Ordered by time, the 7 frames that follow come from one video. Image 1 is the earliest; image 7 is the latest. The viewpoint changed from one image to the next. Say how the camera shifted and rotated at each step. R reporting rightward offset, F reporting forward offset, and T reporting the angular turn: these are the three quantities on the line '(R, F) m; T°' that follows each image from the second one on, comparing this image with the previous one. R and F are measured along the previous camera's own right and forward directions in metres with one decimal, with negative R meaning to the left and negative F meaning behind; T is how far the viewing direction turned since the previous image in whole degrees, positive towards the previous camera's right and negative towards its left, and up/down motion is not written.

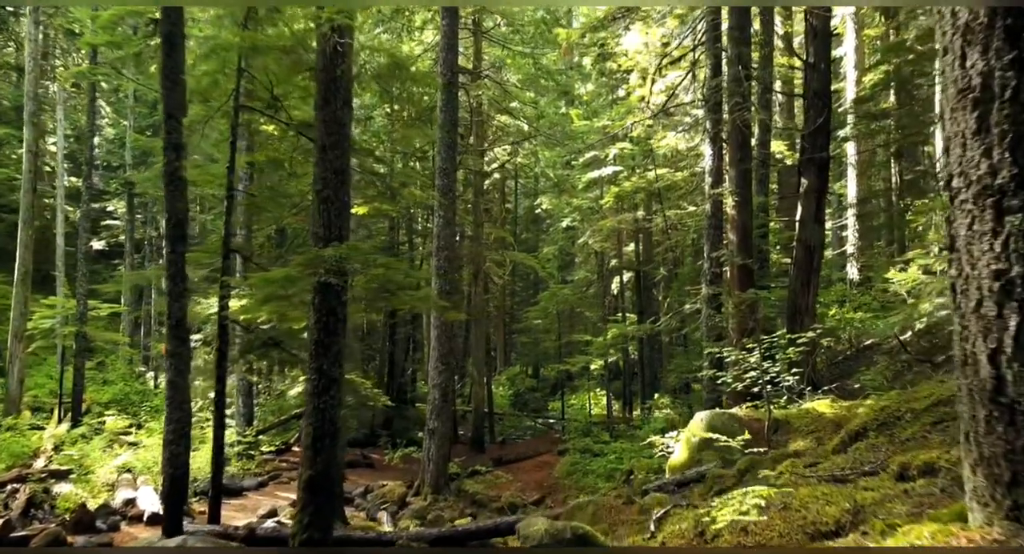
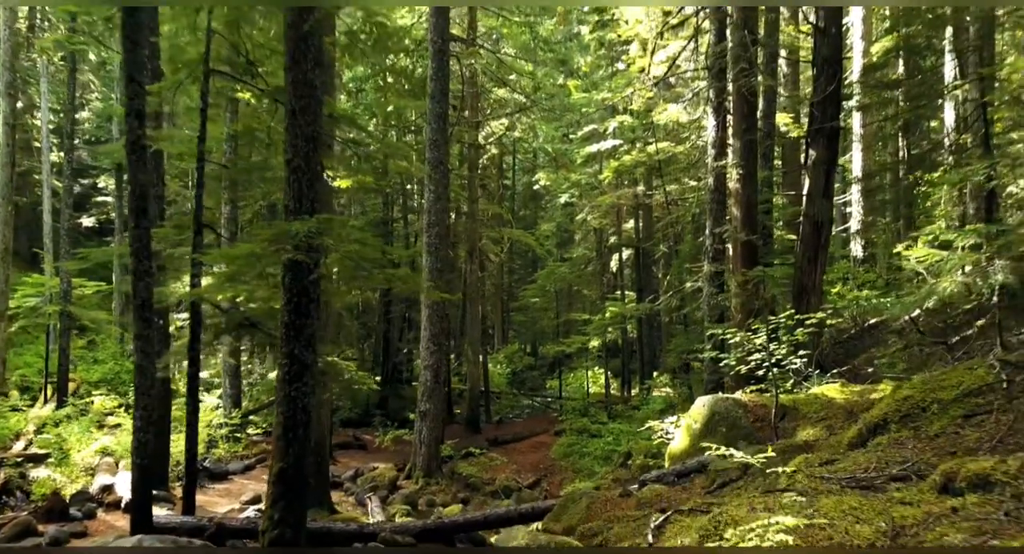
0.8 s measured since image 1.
(+0.1, +0.4) m; 0°
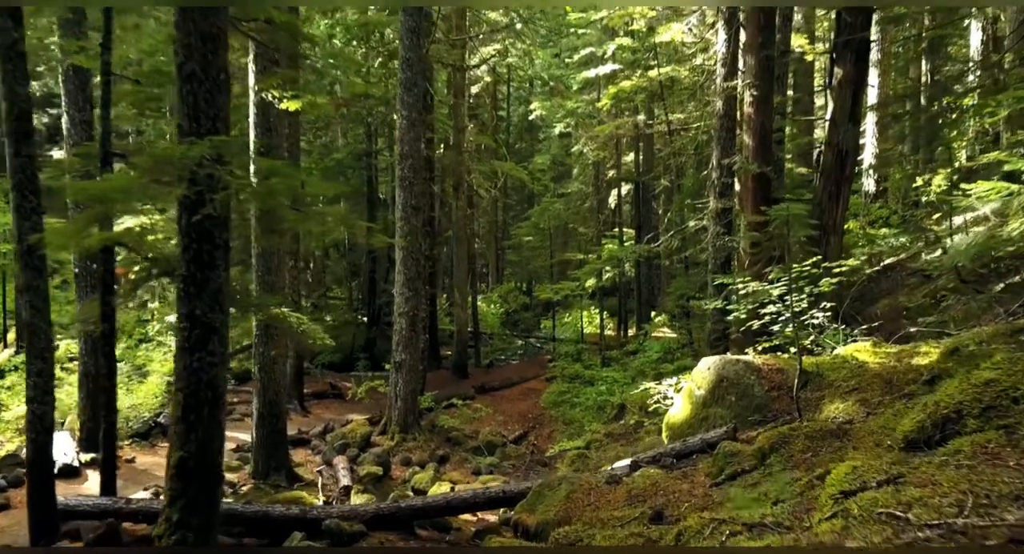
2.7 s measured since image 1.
(+0.2, +1.1) m; 0°
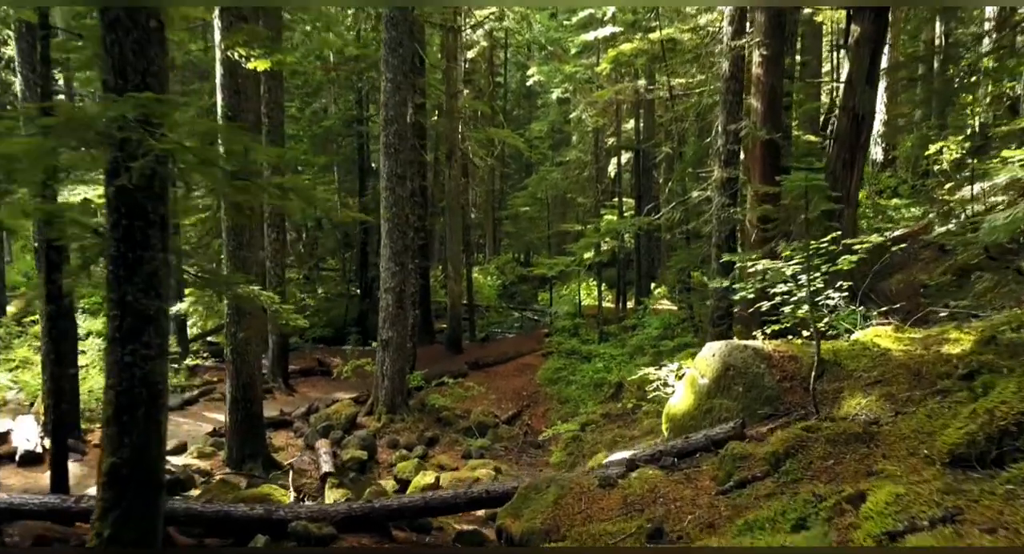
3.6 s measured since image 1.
(+0.1, +0.5) m; 0°
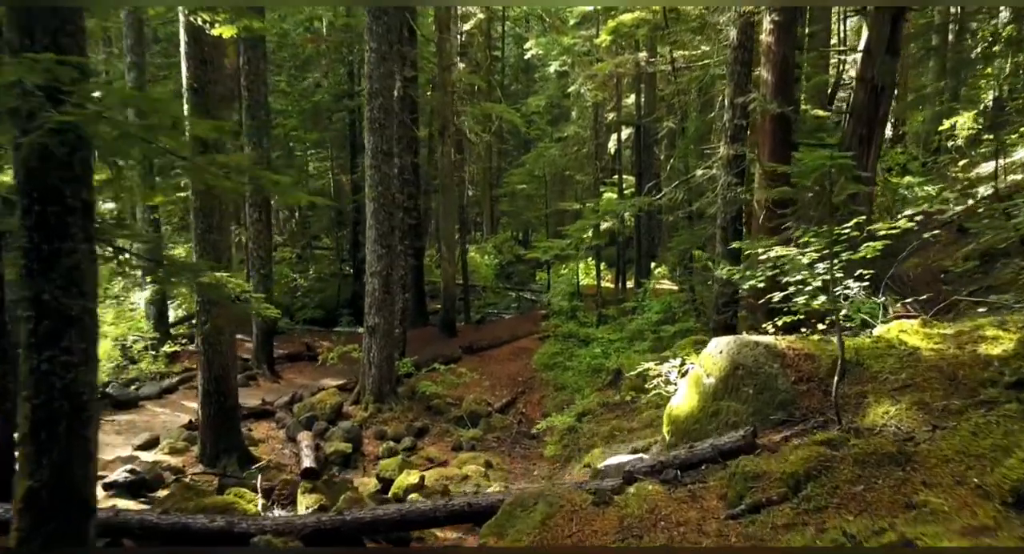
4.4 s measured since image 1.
(+0.1, +0.5) m; 0°
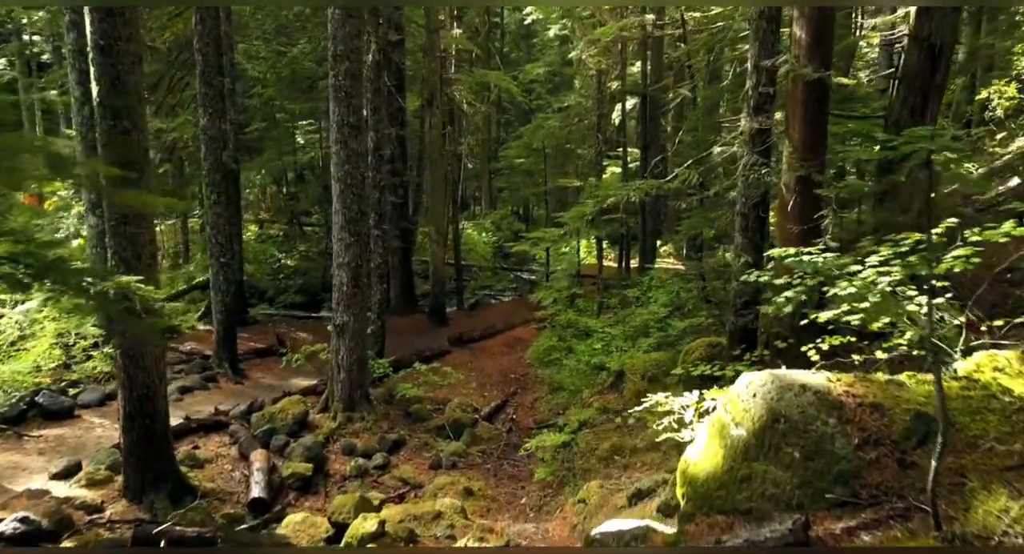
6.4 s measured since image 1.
(+0.2, +1.1) m; 0°
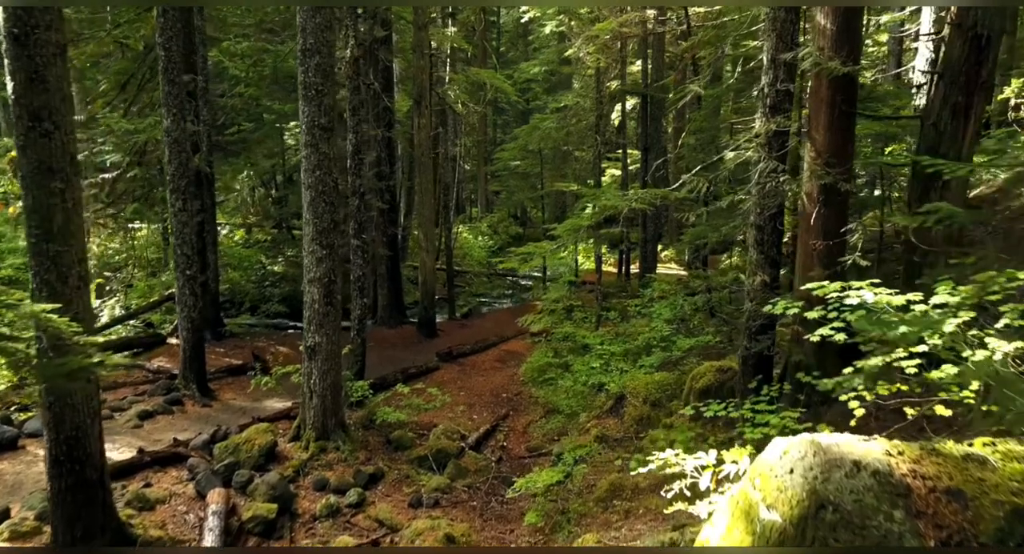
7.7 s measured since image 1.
(+0.1, +0.7) m; 0°
